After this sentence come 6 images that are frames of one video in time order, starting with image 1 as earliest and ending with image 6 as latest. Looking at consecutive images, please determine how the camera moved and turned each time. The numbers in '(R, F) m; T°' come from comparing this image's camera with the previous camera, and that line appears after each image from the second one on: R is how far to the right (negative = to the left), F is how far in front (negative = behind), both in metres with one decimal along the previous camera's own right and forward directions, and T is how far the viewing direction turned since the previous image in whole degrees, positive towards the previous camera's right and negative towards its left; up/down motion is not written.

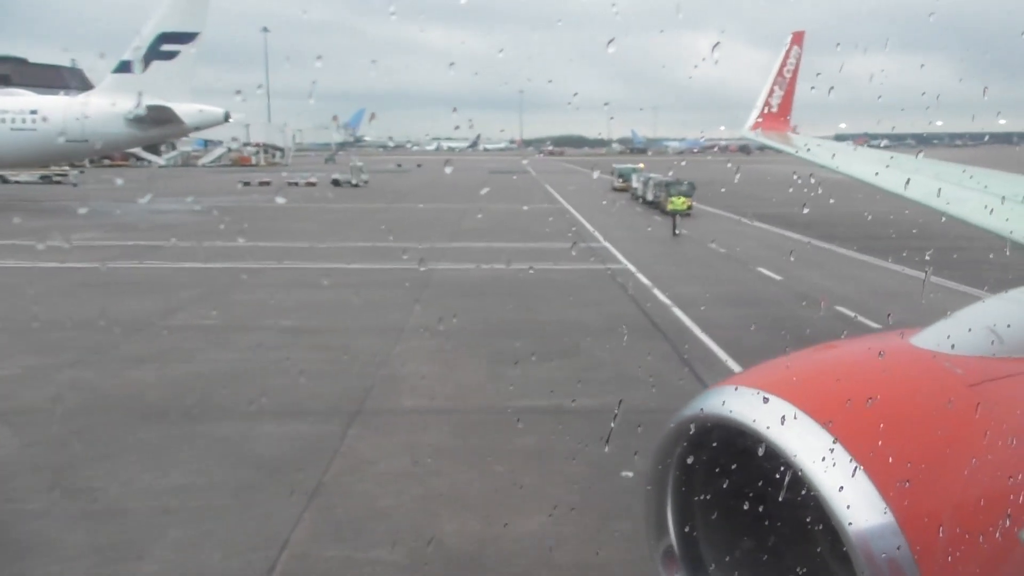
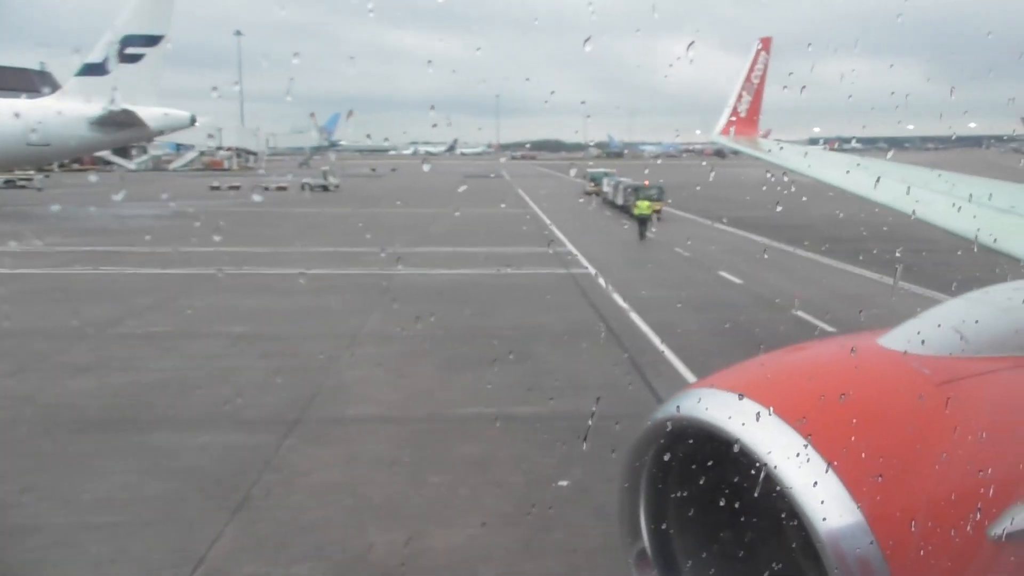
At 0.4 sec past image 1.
(+0.3, +0.1) m; +2°
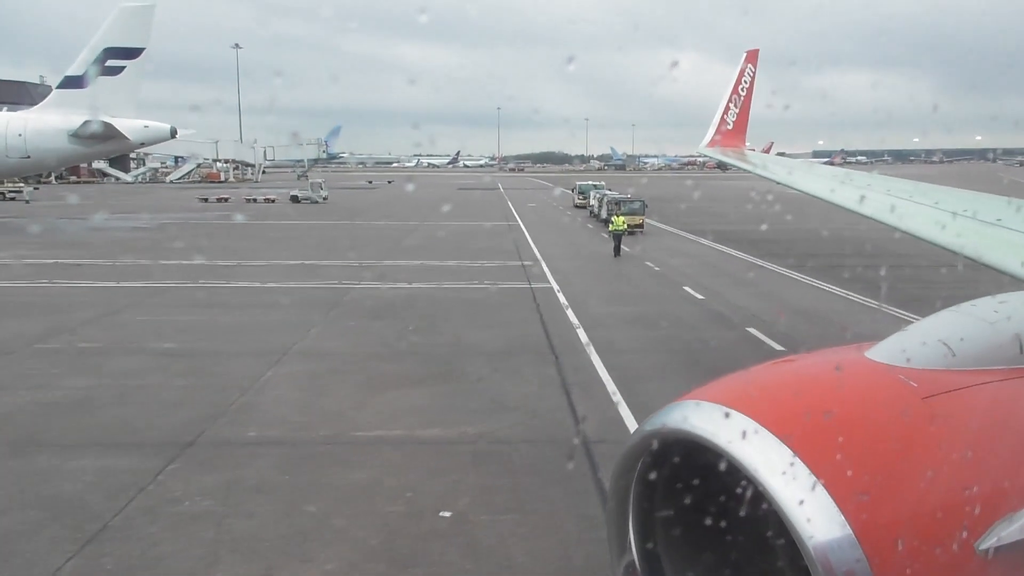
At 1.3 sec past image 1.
(+0.9, +0.3) m; 0°
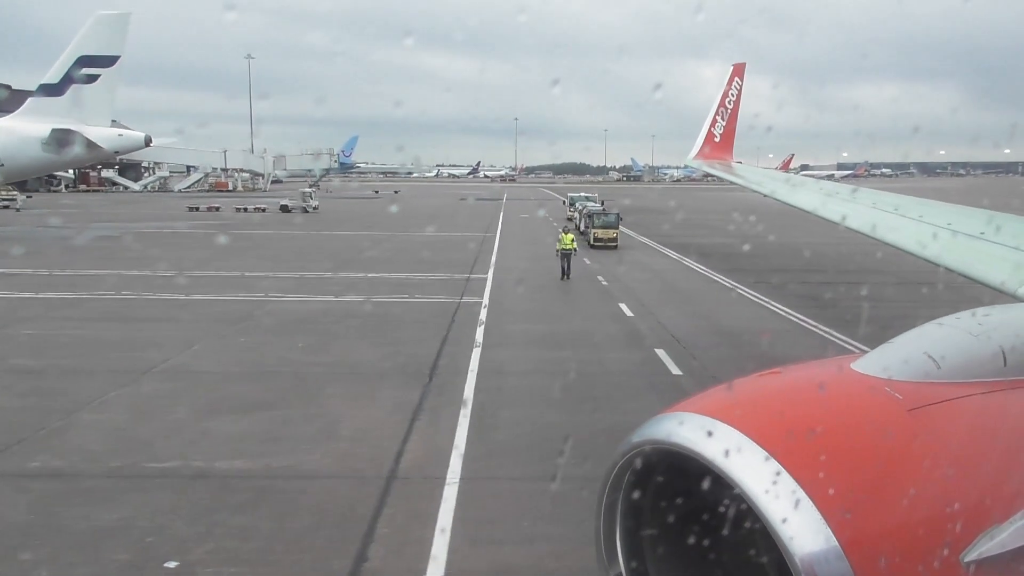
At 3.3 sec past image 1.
(+1.9, +0.7) m; 0°
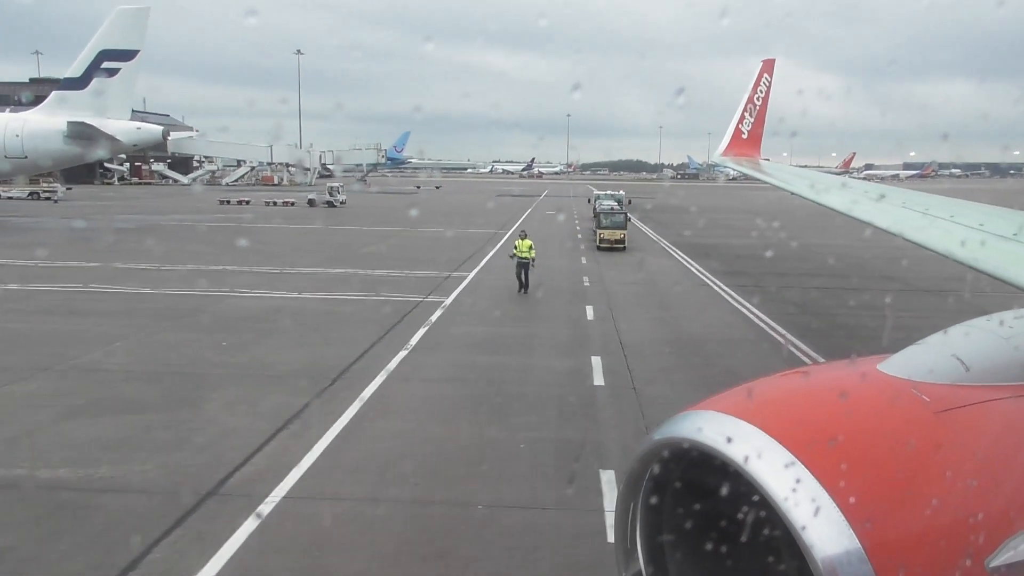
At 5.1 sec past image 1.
(+1.8, +0.6) m; -3°
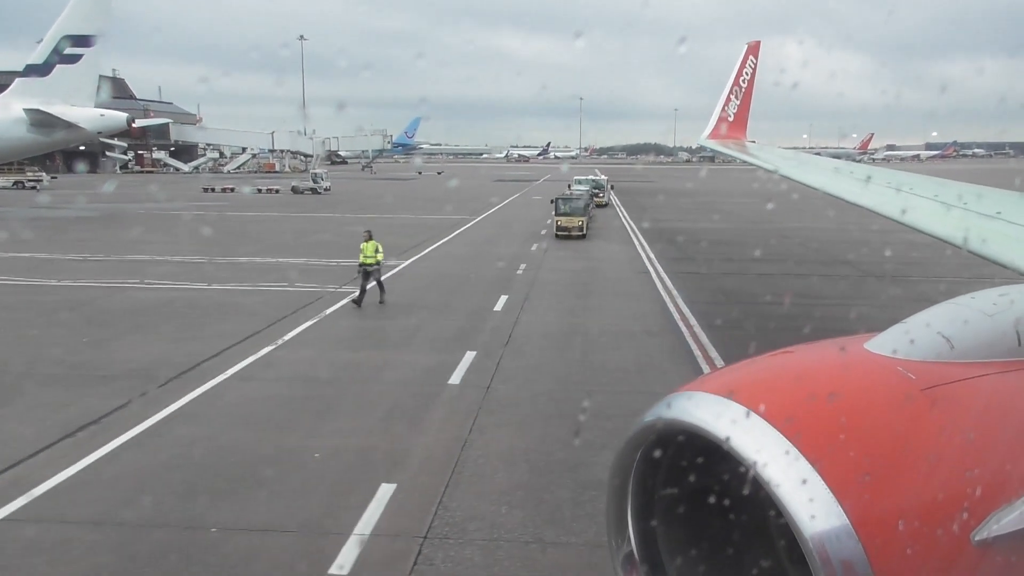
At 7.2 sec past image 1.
(+2.1, +0.7) m; 0°
